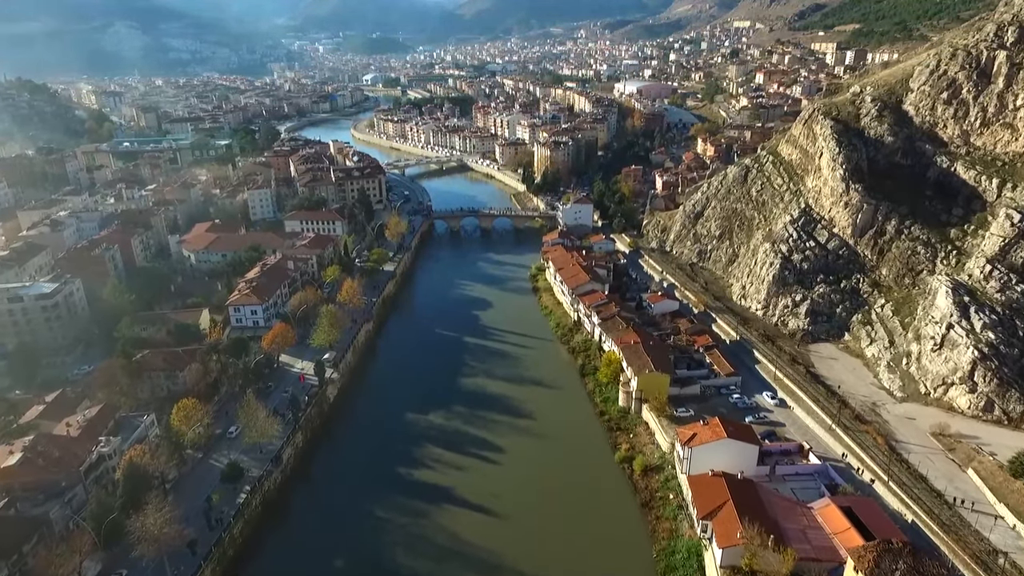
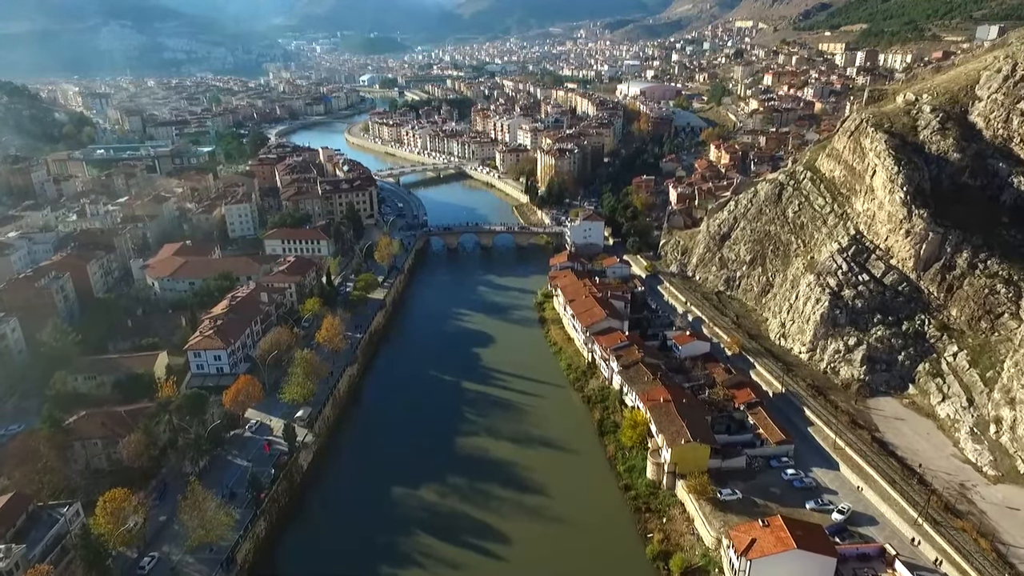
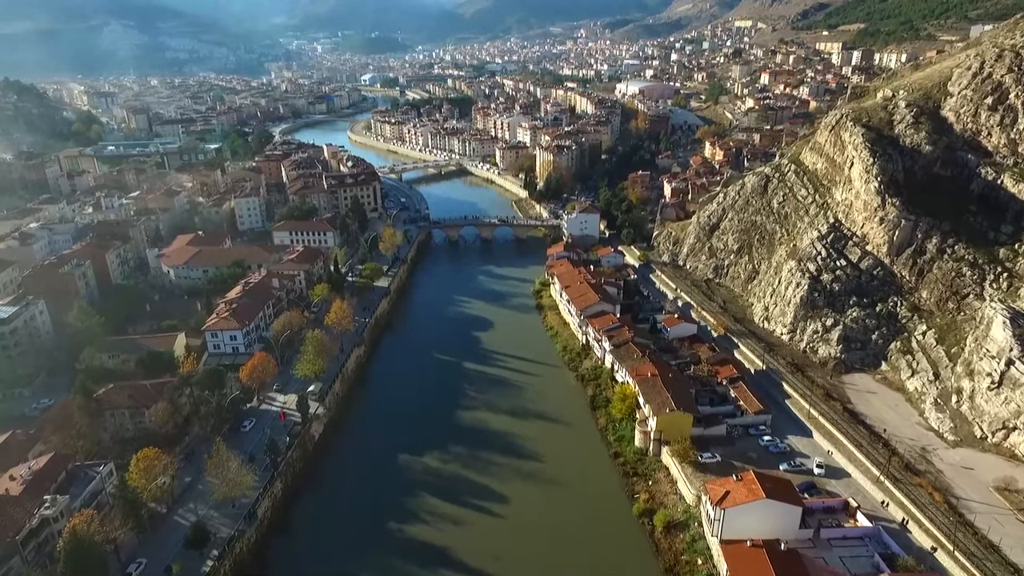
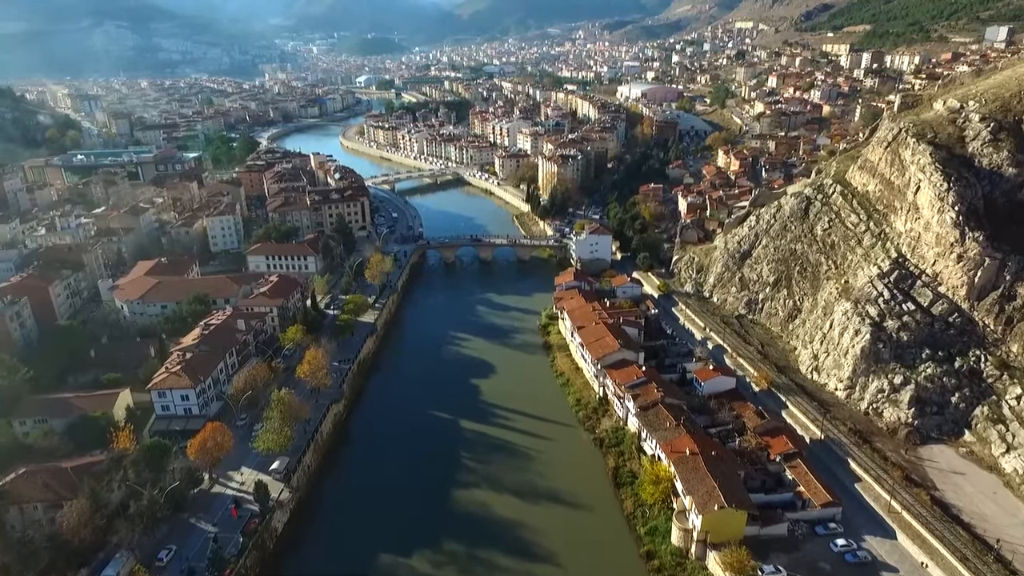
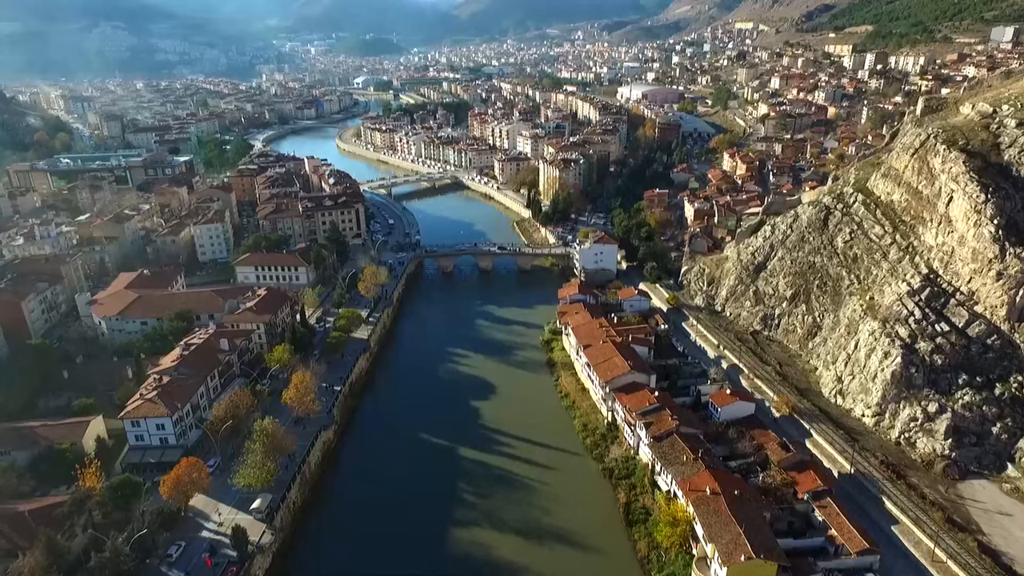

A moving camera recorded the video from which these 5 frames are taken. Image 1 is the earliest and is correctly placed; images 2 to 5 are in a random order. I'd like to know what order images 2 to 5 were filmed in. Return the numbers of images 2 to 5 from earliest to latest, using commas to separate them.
3, 2, 4, 5
